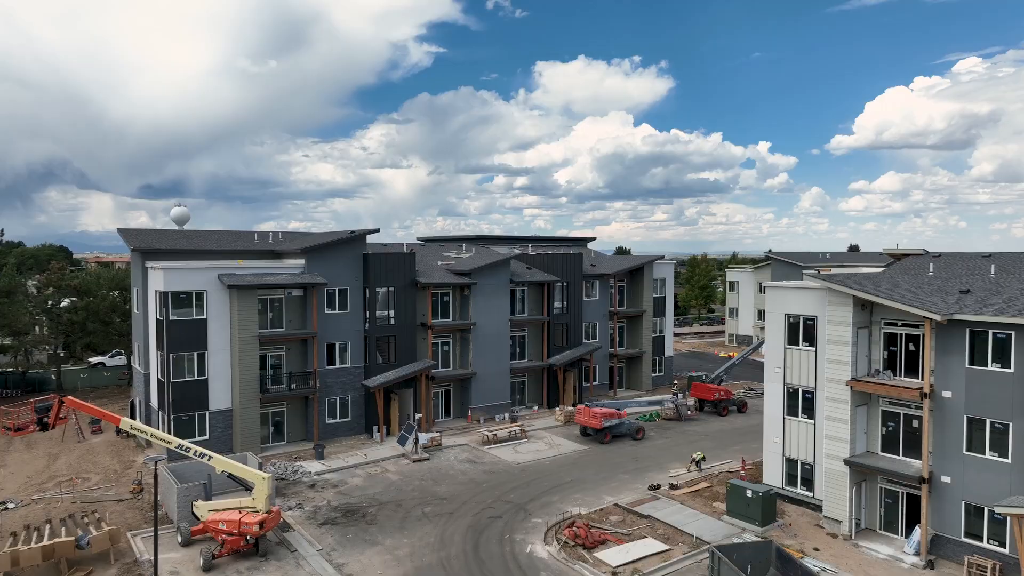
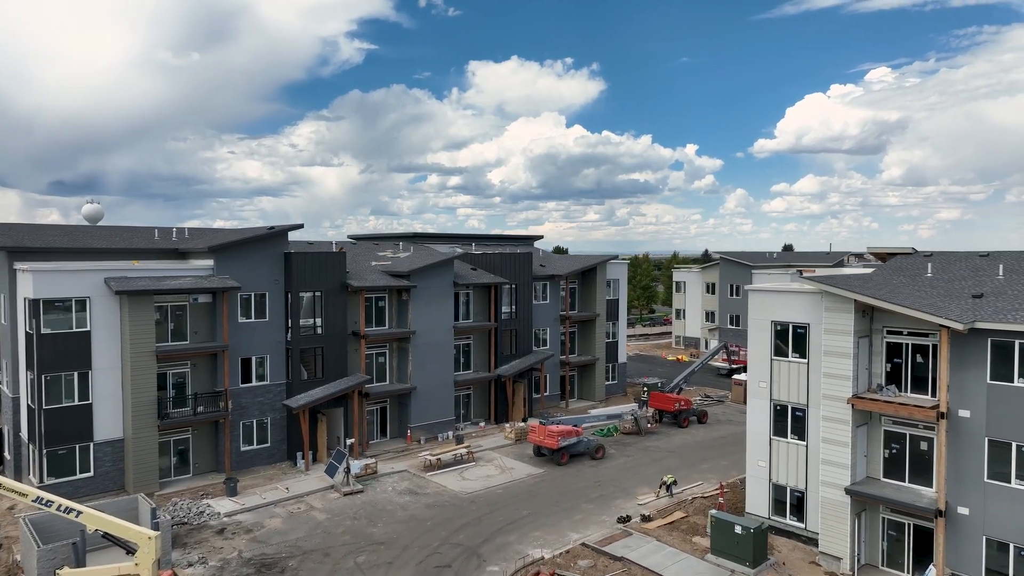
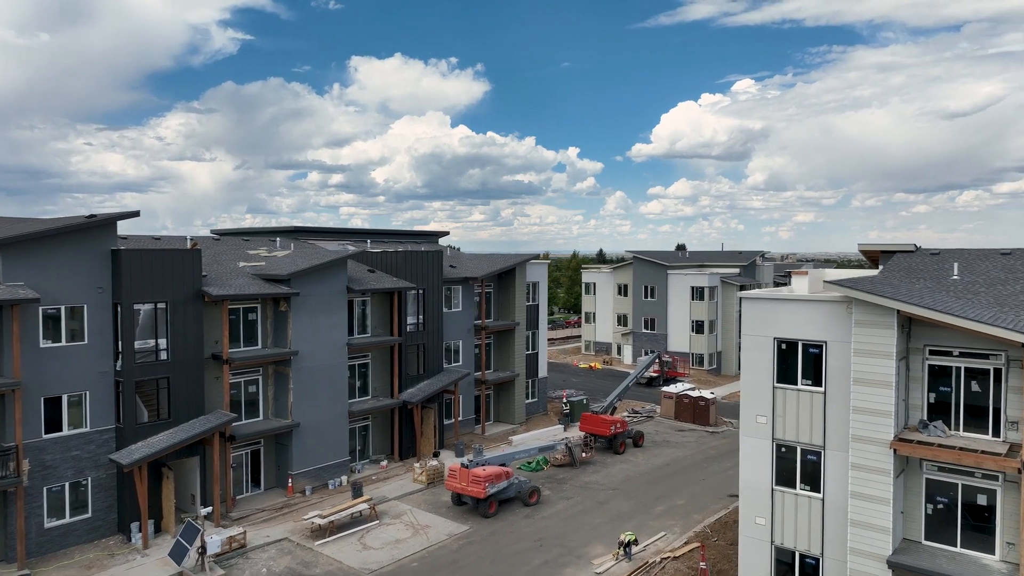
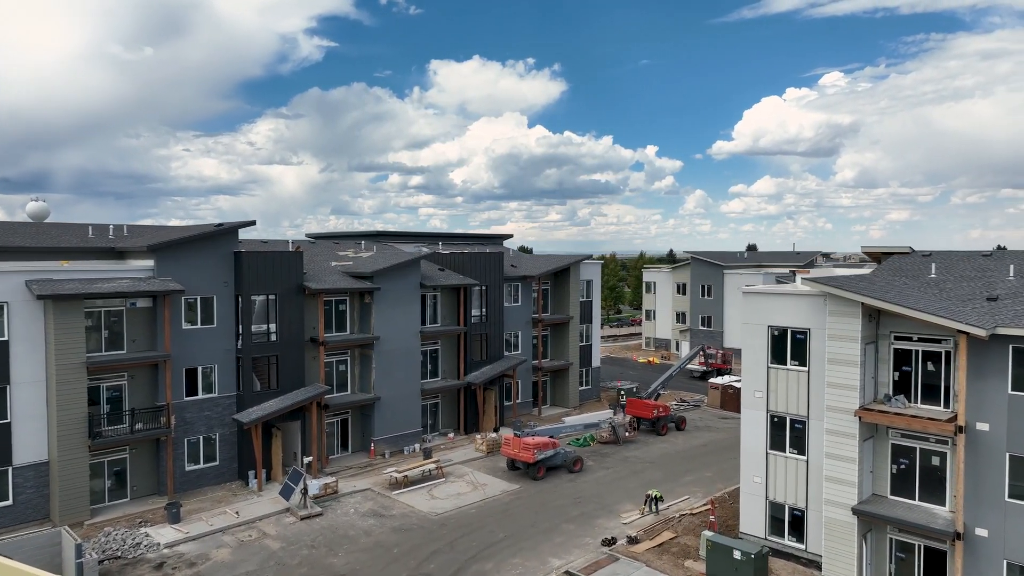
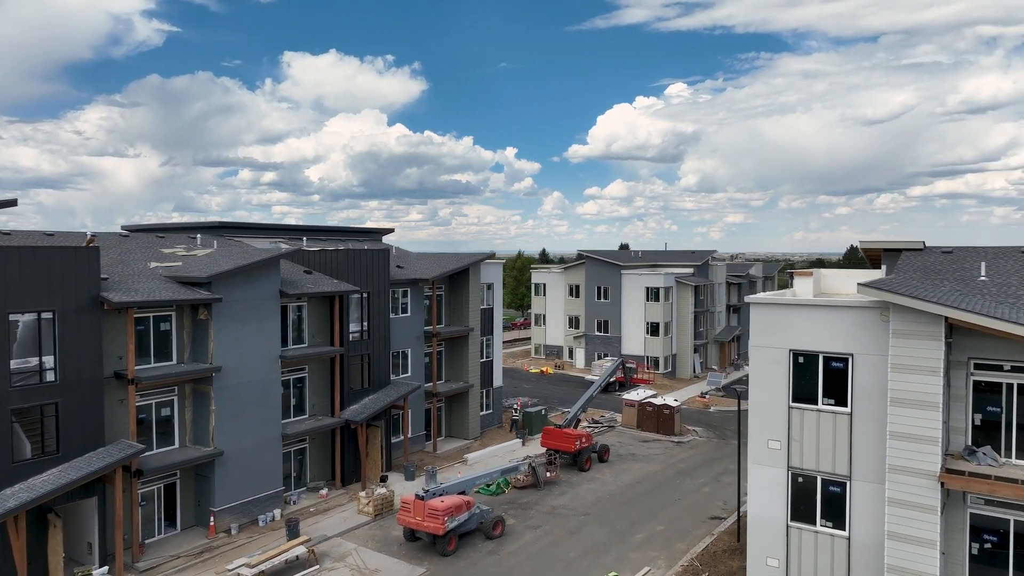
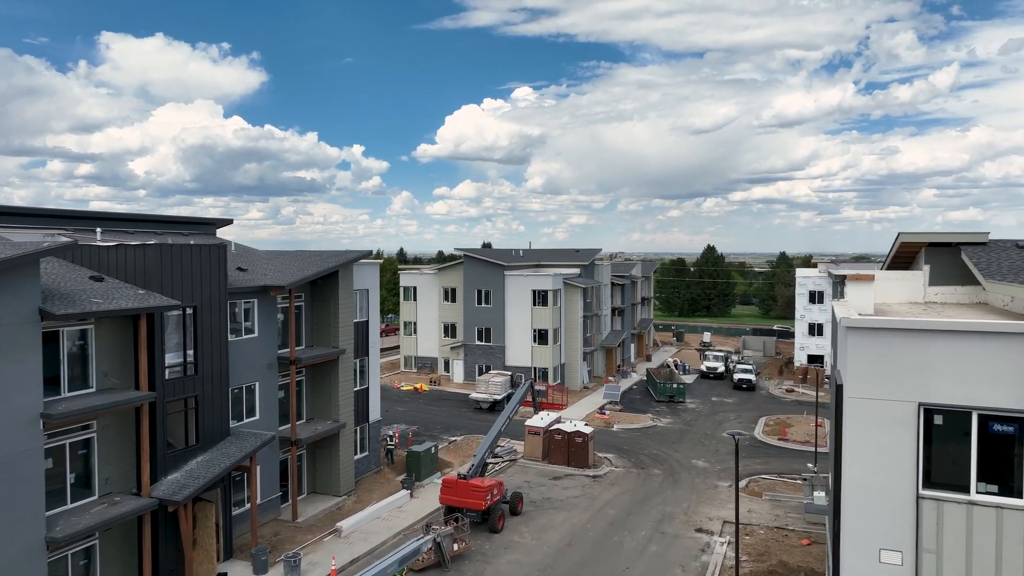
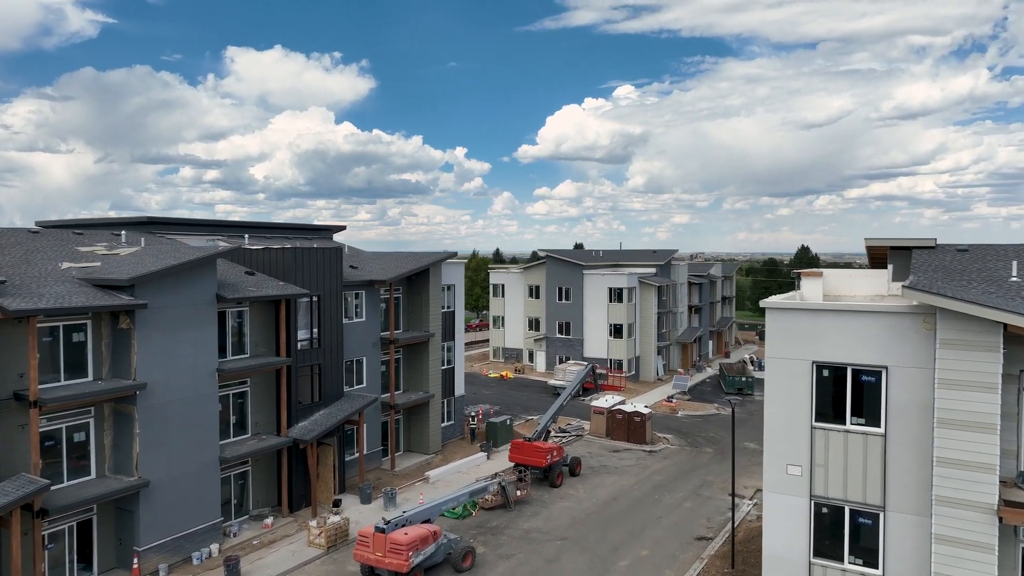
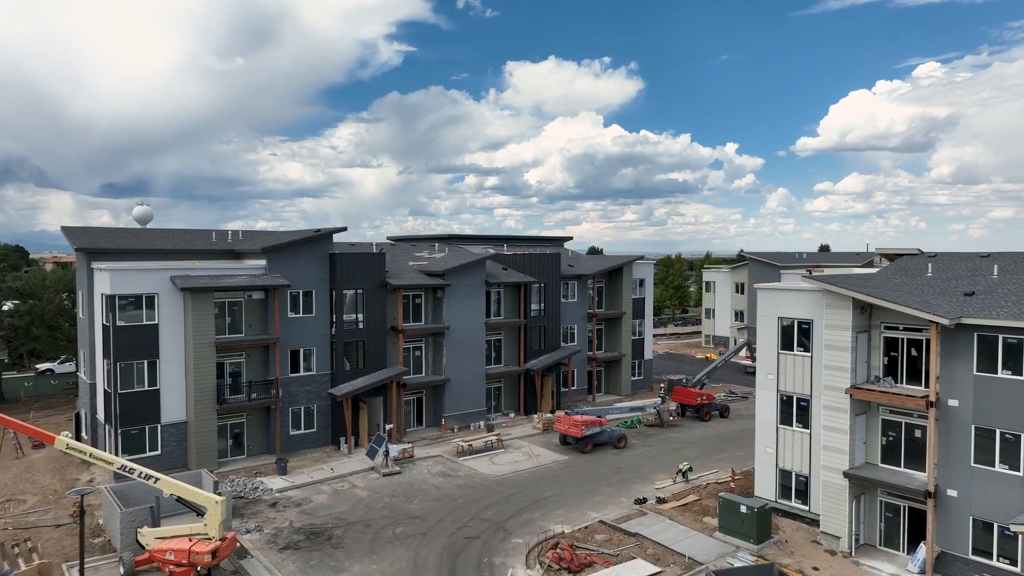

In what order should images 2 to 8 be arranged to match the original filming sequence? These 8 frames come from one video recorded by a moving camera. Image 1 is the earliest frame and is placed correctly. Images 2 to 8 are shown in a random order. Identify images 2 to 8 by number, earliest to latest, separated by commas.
8, 2, 4, 3, 5, 7, 6
